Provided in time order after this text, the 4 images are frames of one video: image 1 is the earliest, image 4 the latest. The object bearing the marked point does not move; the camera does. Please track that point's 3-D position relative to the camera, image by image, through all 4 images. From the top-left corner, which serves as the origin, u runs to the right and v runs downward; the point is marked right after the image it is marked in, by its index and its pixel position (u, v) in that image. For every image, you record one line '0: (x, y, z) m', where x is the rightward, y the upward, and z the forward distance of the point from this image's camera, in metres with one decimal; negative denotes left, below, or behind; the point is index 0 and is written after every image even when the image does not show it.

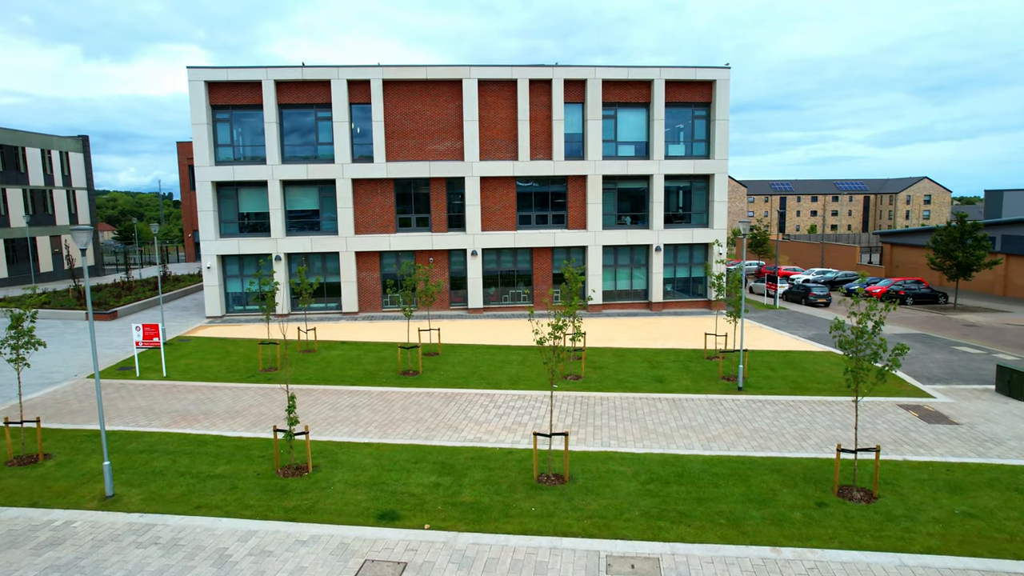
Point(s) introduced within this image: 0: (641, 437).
0: (+2.7, -3.2, +12.8) m
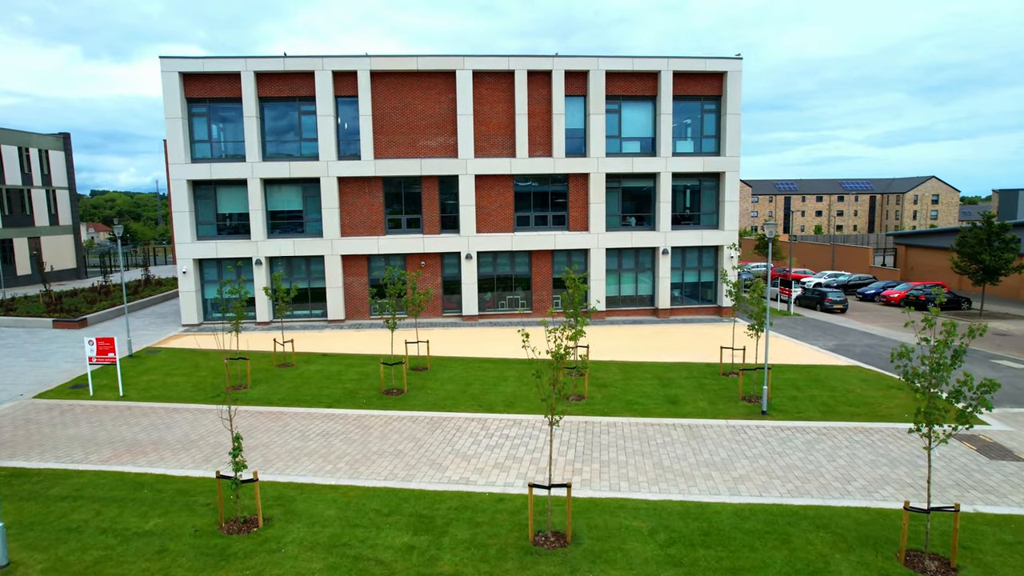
0: (+2.6, -3.5, +11.0) m
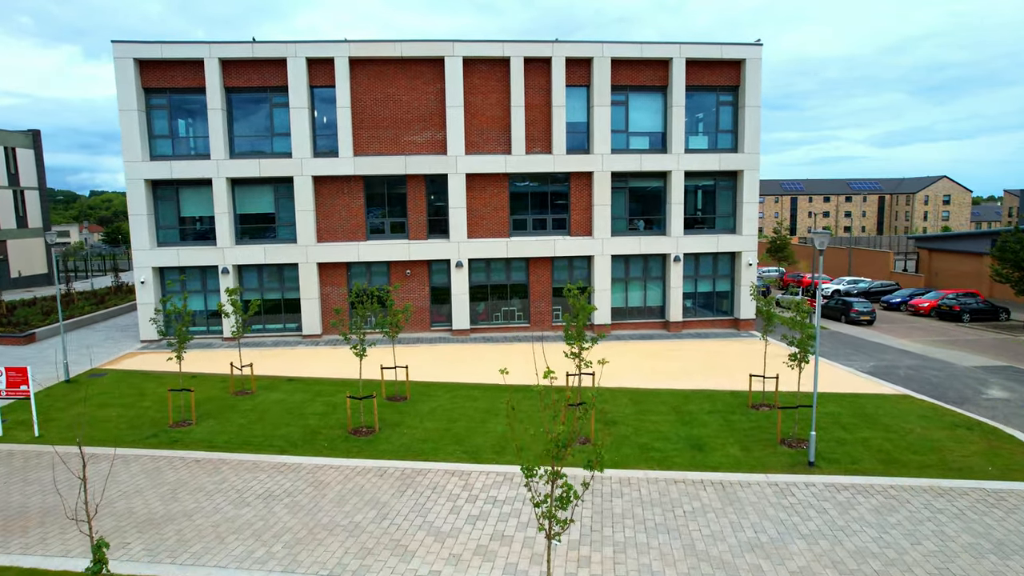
0: (+2.4, -3.9, +8.3) m
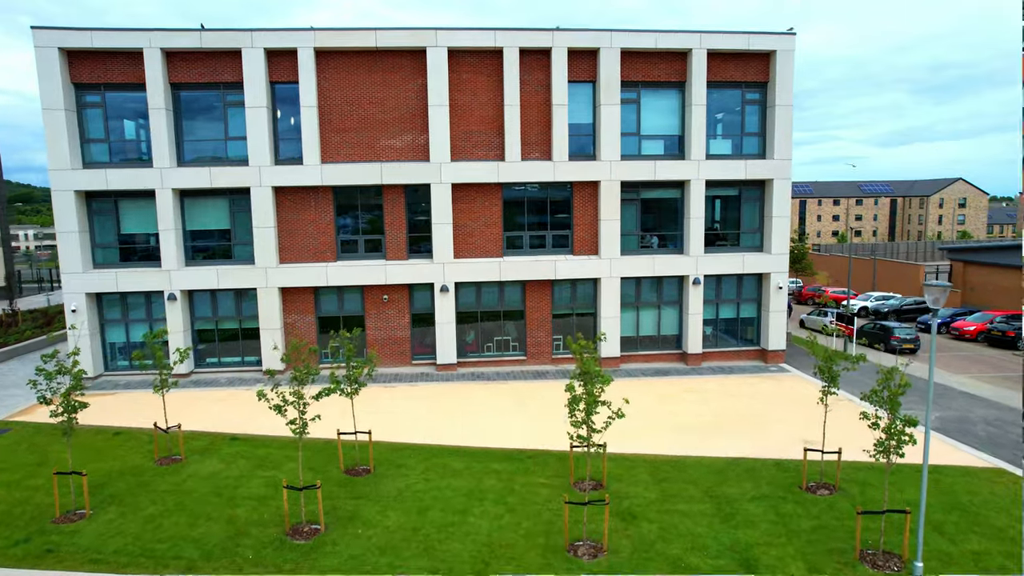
0: (+2.2, -4.9, +4.9) m
